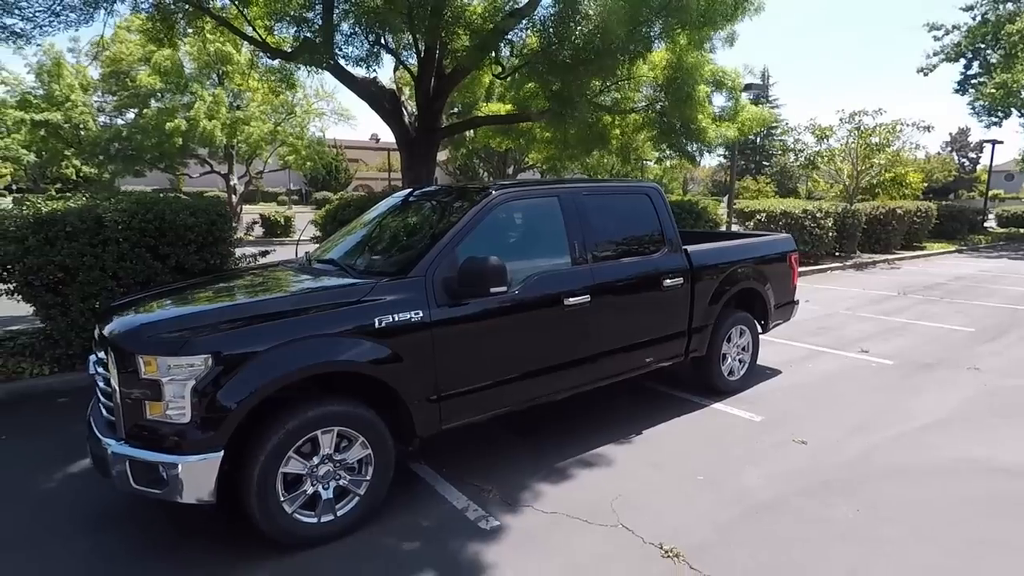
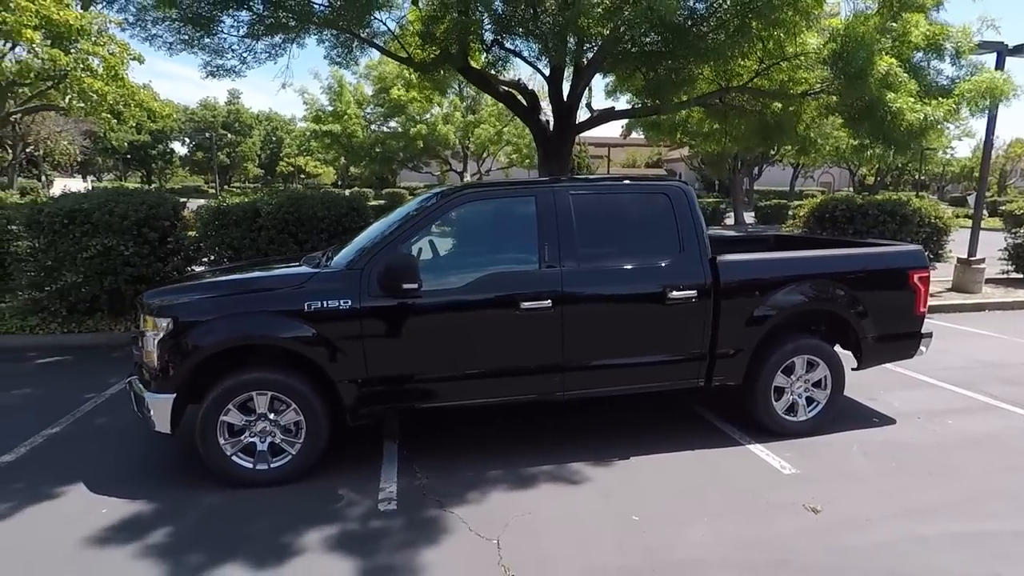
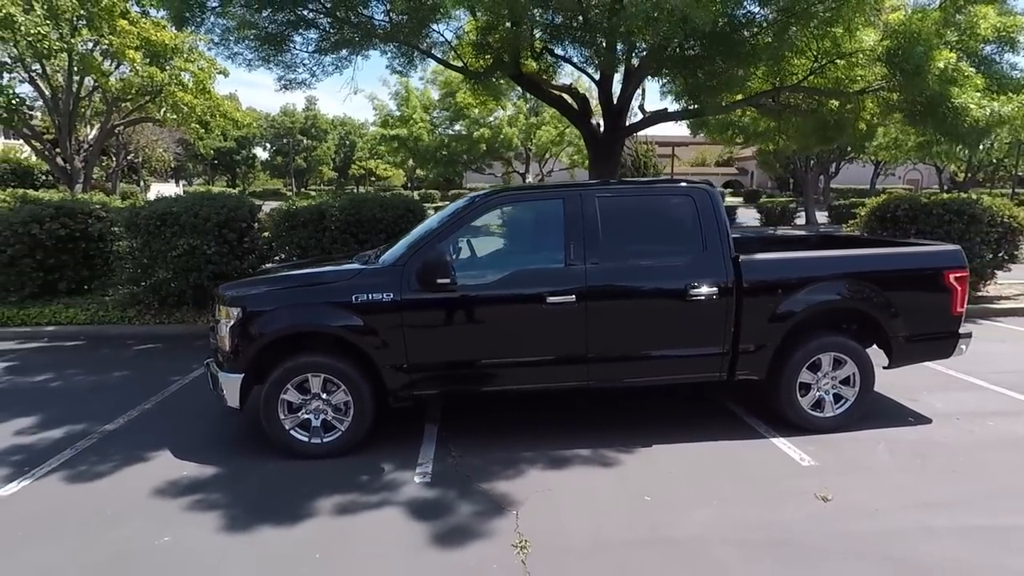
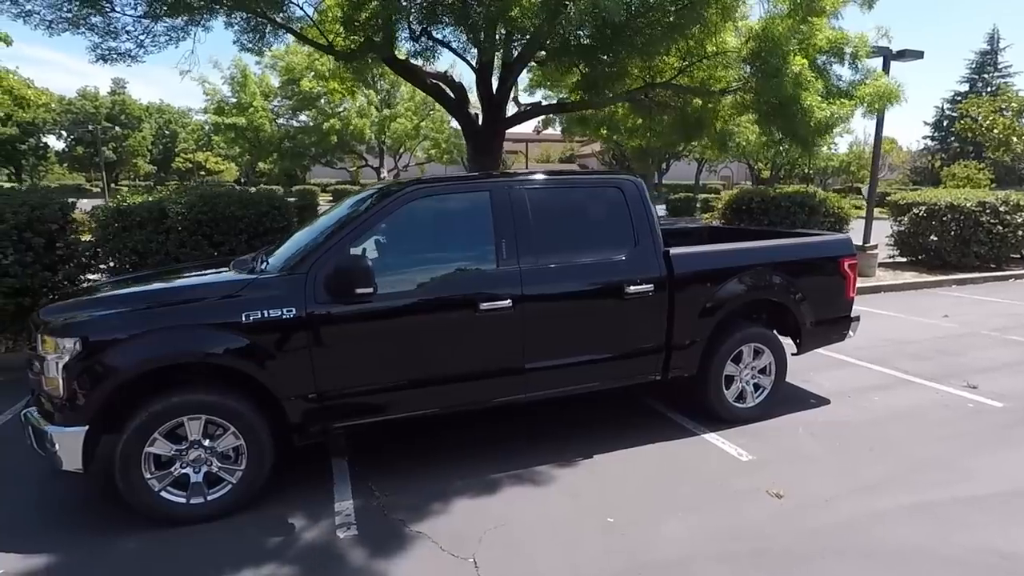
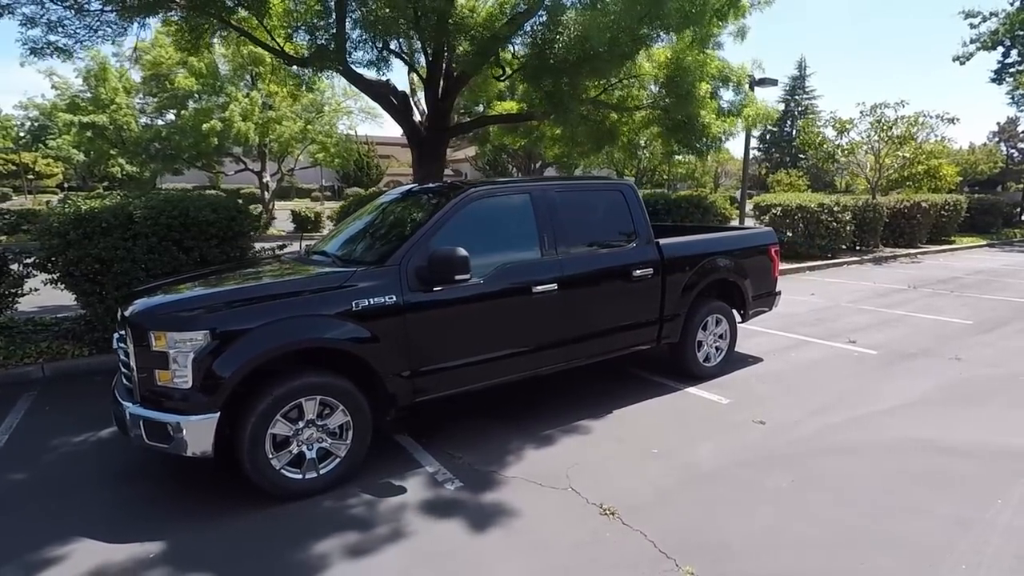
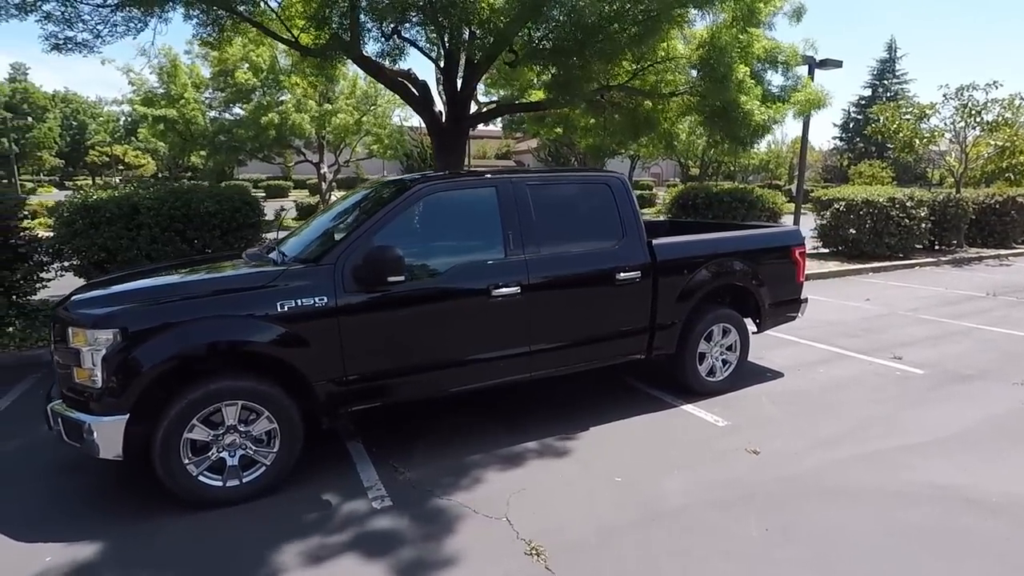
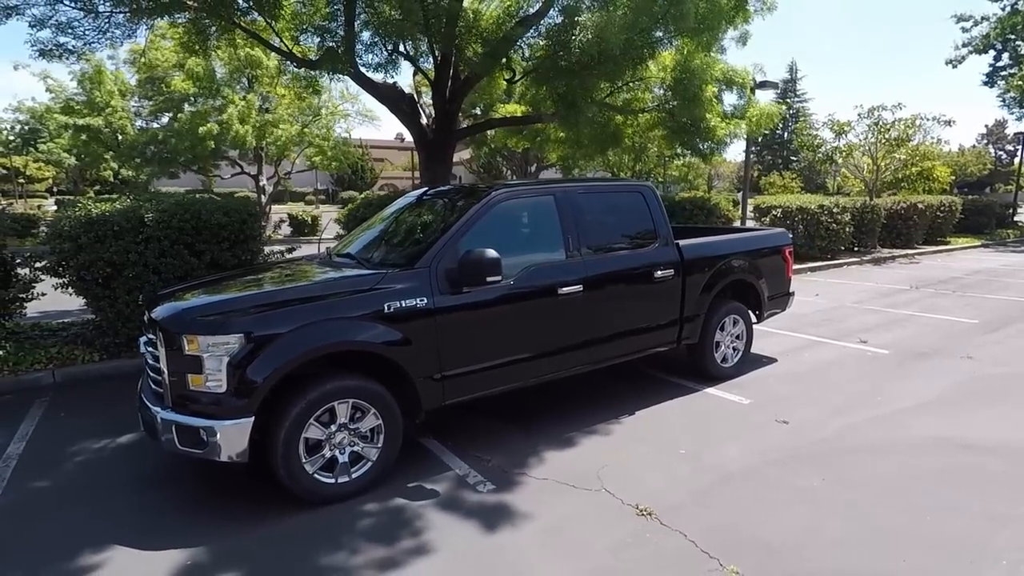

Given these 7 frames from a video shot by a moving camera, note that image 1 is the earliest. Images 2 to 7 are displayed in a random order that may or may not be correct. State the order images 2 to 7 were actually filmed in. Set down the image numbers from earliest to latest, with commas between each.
7, 5, 6, 4, 2, 3
